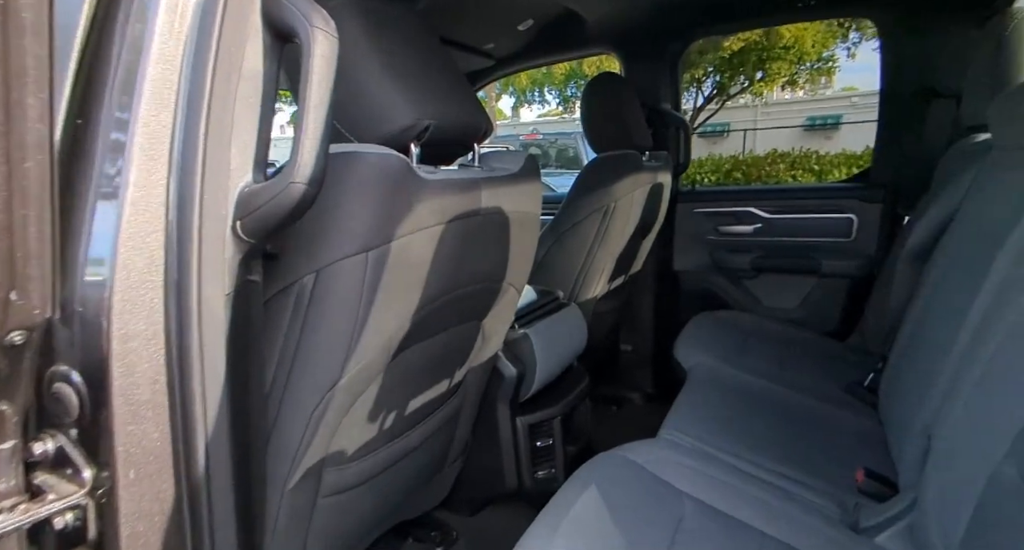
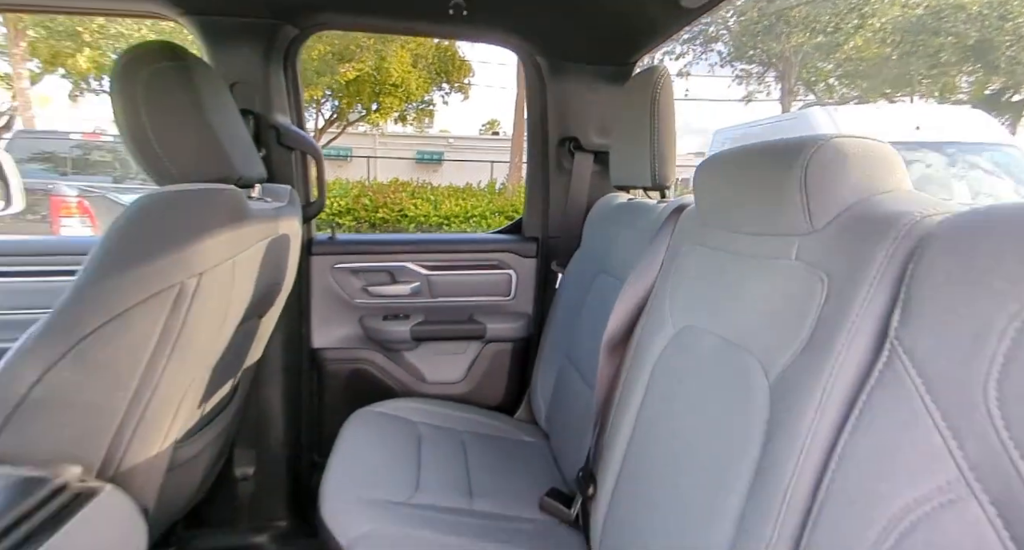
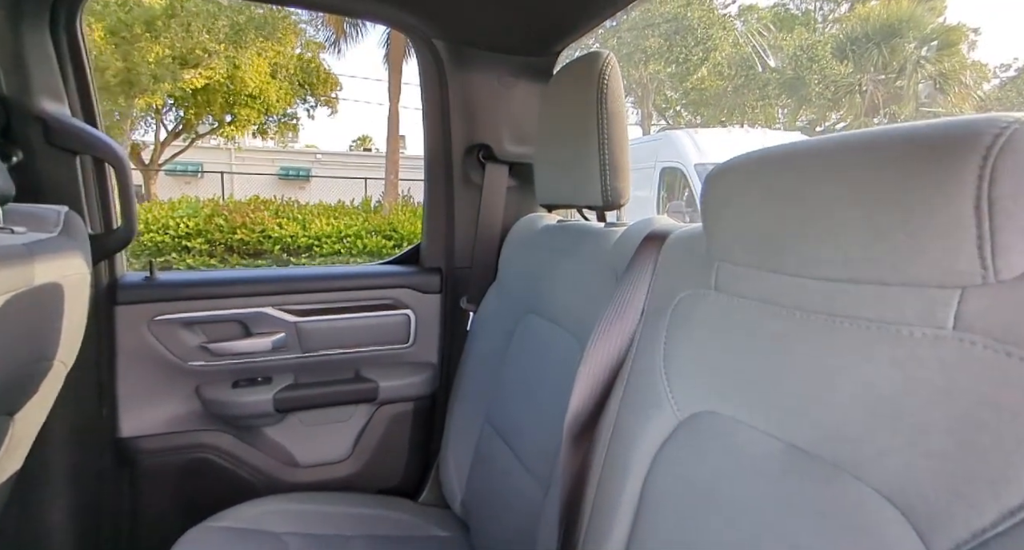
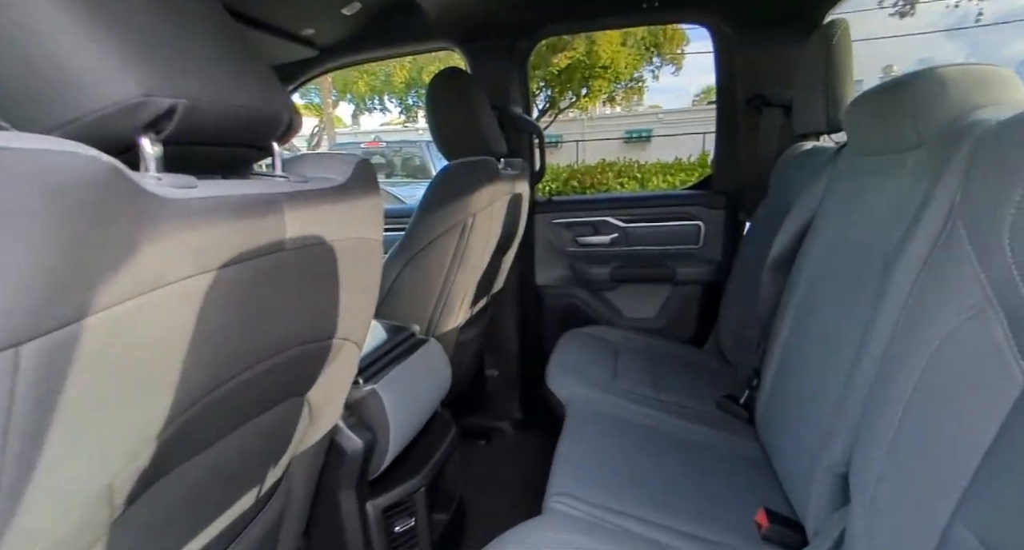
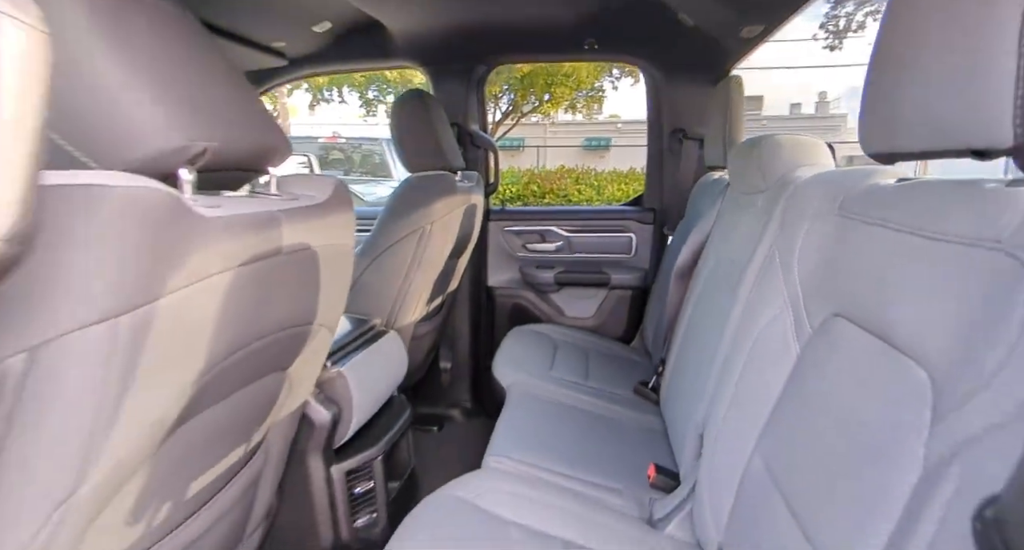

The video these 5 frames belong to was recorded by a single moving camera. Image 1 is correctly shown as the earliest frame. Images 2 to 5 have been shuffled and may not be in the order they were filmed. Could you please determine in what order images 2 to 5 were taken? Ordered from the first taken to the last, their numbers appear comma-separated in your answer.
4, 3, 2, 5
